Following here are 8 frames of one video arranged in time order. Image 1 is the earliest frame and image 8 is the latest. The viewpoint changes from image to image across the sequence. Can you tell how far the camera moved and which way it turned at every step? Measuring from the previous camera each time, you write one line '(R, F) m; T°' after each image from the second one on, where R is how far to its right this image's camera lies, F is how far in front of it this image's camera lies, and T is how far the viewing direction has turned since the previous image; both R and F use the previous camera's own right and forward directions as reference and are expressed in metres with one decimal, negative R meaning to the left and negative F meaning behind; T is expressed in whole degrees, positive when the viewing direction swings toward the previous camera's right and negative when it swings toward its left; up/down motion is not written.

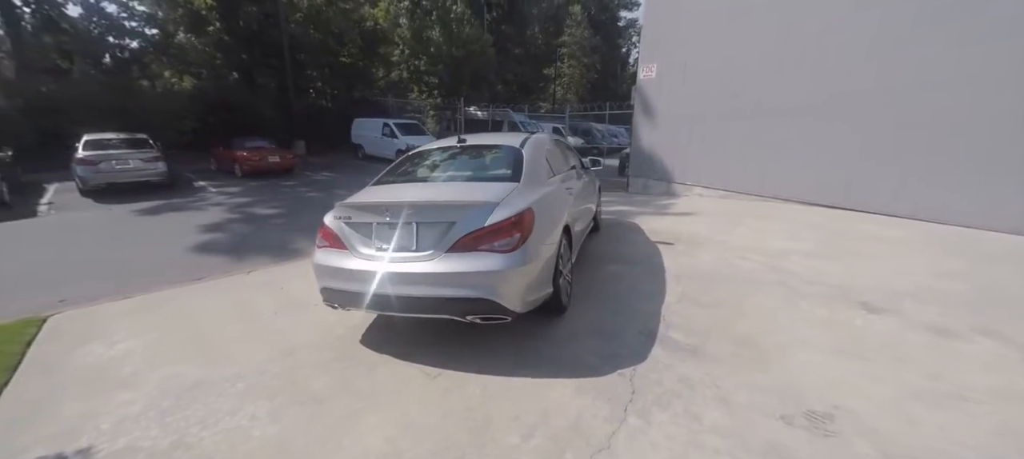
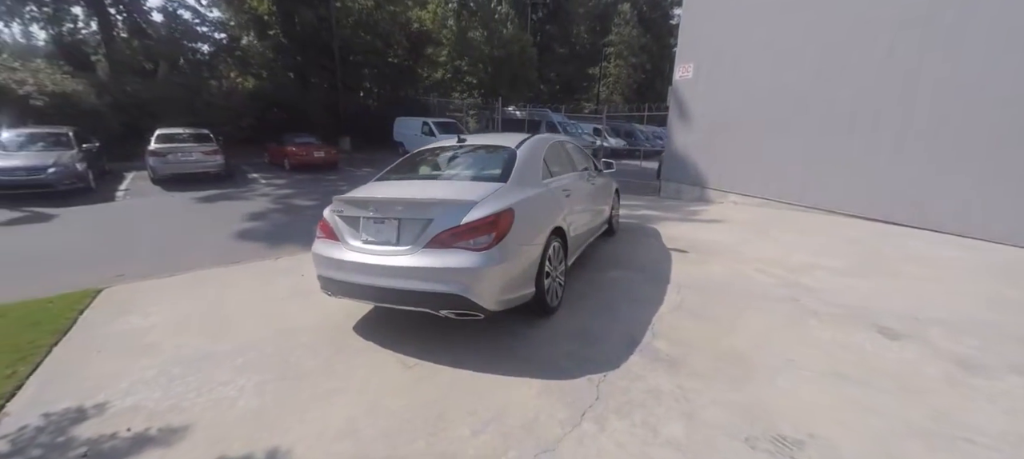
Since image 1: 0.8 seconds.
(+0.5, 0.0) m; -7°
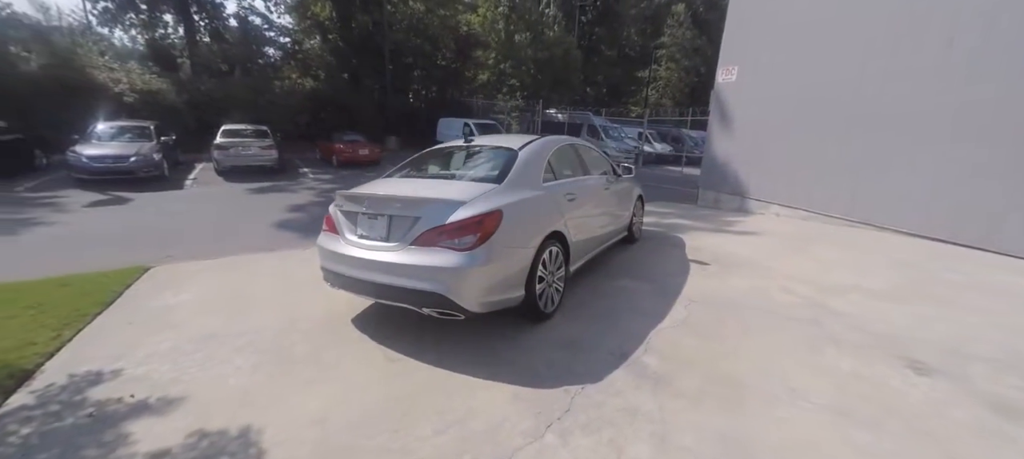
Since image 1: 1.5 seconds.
(+0.5, 0.0) m; -7°
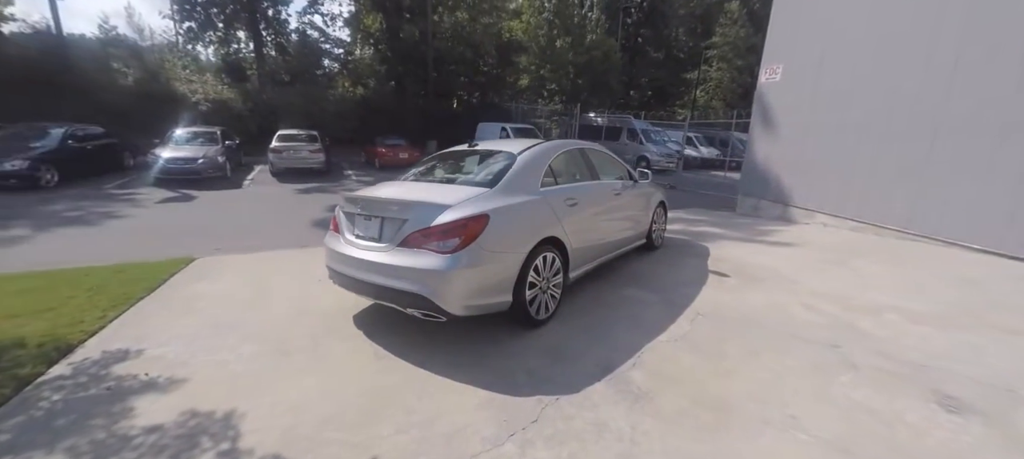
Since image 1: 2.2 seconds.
(+0.5, 0.0) m; -8°
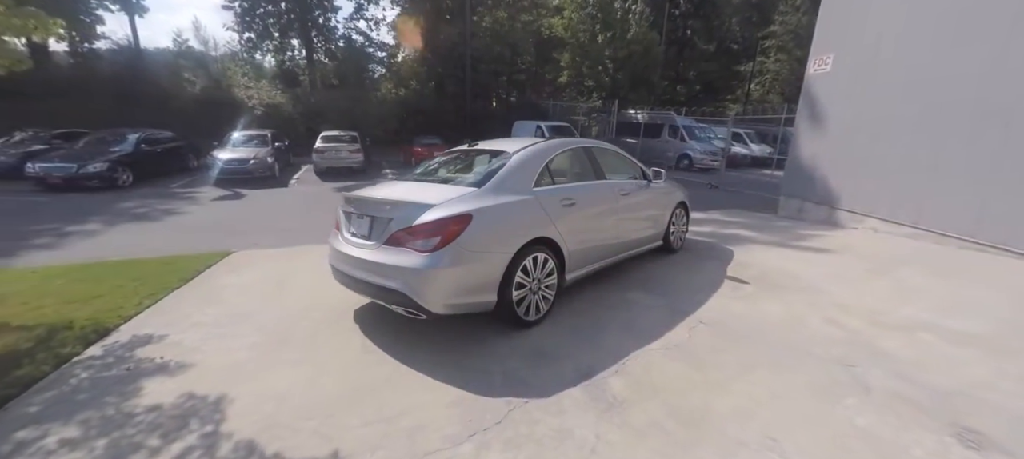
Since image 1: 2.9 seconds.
(+0.5, +0.1) m; -7°
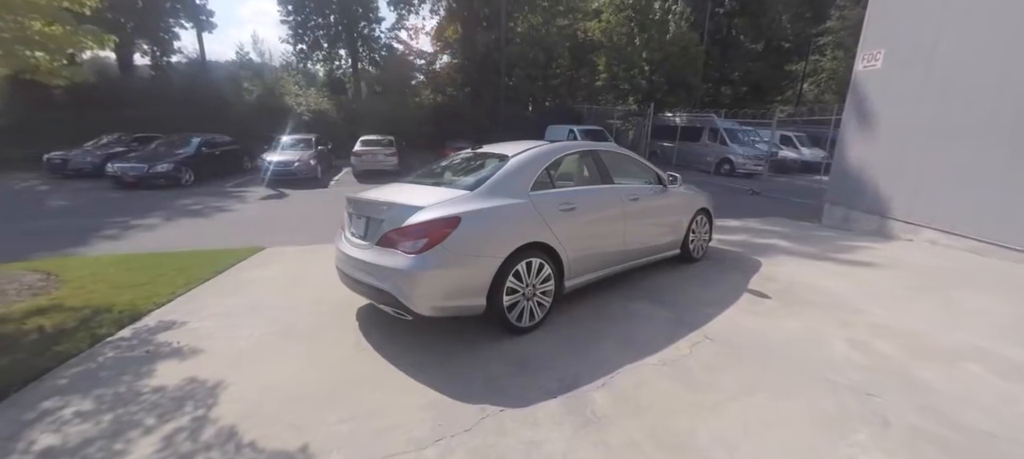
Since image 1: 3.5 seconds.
(+0.5, +0.1) m; -7°
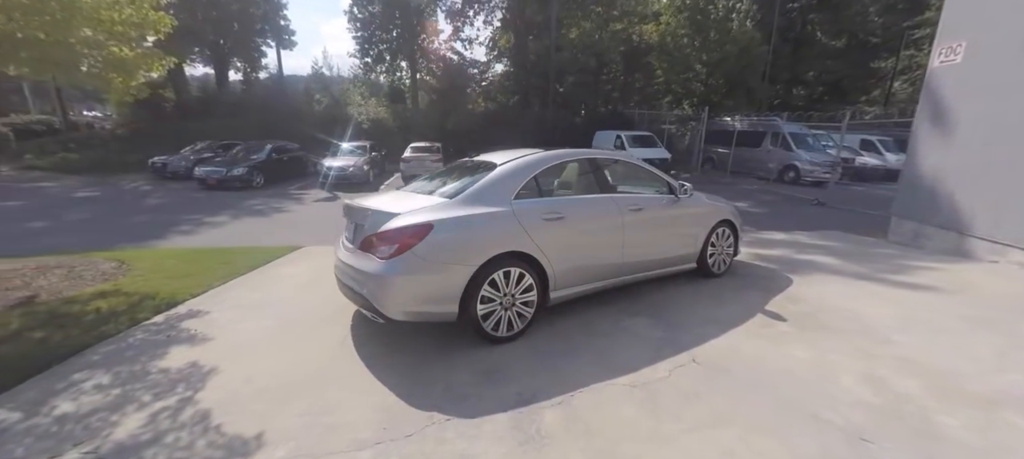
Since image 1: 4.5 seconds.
(+0.8, +0.1) m; -10°
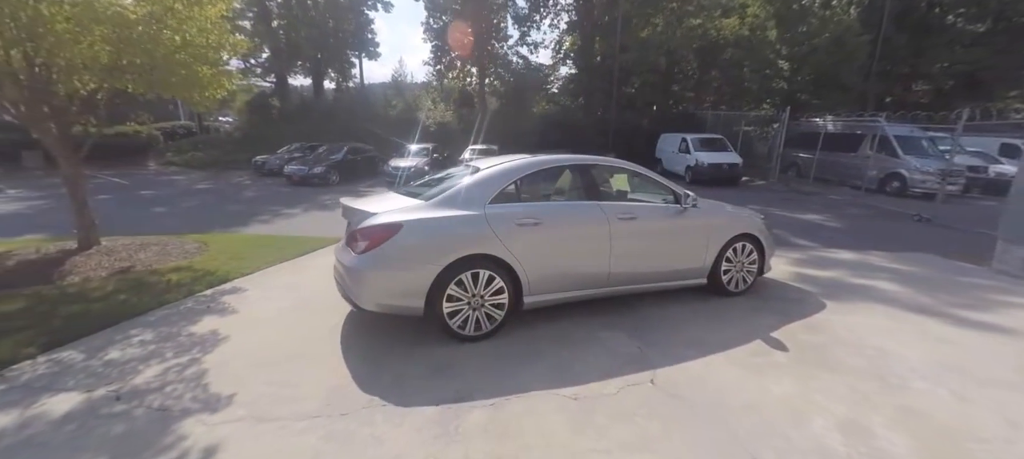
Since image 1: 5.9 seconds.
(+1.0, +0.1) m; -13°
